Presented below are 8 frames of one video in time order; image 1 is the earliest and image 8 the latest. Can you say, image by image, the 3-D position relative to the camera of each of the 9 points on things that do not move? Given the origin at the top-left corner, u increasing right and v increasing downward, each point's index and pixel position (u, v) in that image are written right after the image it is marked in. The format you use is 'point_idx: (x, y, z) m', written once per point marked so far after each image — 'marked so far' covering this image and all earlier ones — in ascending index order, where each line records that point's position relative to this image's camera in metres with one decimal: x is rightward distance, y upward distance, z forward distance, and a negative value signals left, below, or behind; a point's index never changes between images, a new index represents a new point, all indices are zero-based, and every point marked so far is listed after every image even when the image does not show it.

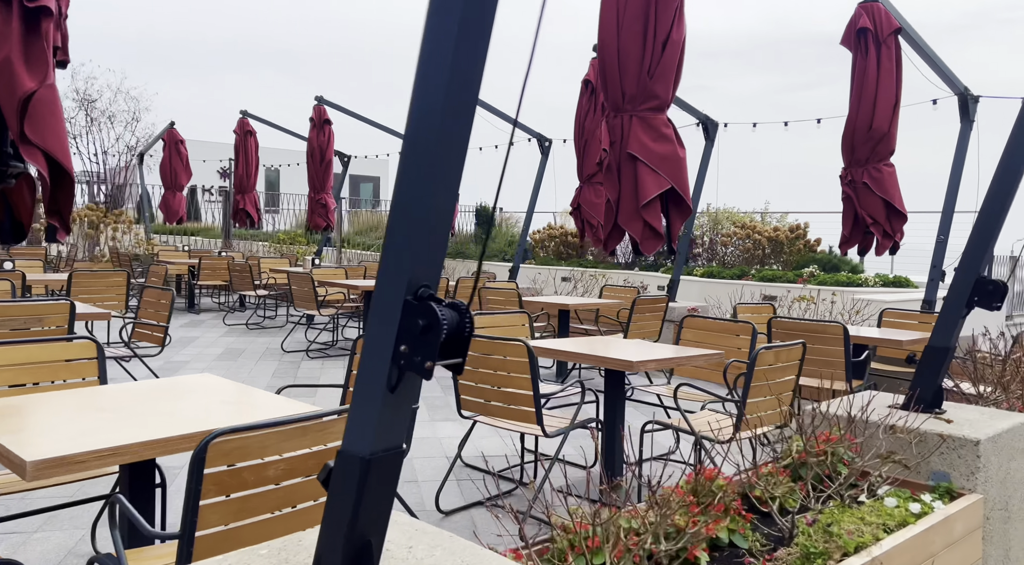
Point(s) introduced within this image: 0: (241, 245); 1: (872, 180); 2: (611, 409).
0: (-5.7, +0.8, +18.0) m
1: (+2.5, +0.7, +6.0) m
2: (+0.5, -0.6, +4.1) m
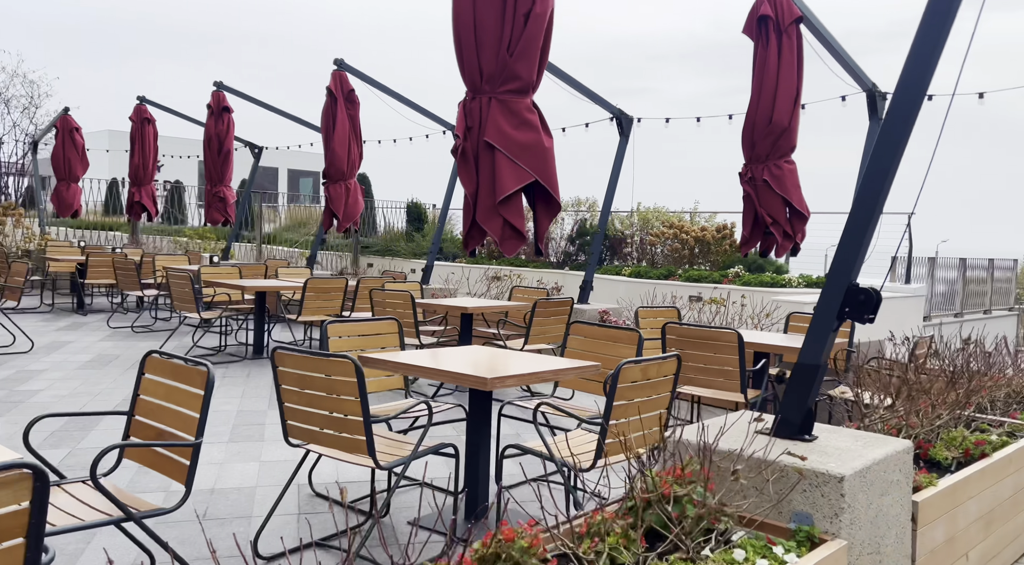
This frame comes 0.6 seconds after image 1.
0: (-7.3, +0.8, +17.1) m
1: (+1.7, +0.7, +5.7) m
2: (-0.2, -0.7, +3.7) m
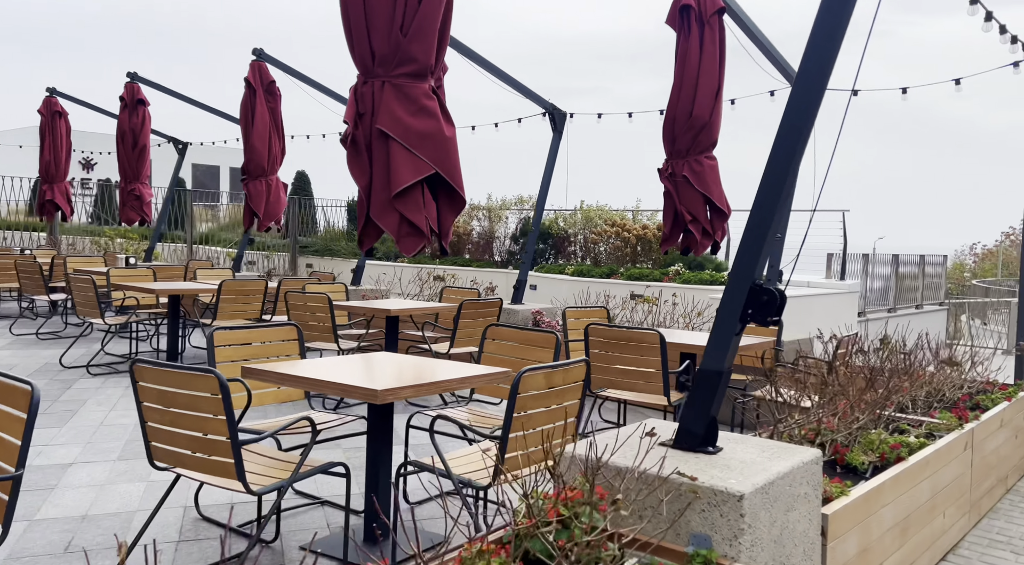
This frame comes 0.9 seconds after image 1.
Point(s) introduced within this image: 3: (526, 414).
0: (-8.5, +0.8, +16.4) m
1: (+1.2, +0.7, +5.6) m
2: (-0.6, -0.7, +3.5) m
3: (0.0, -0.5, +3.0) m
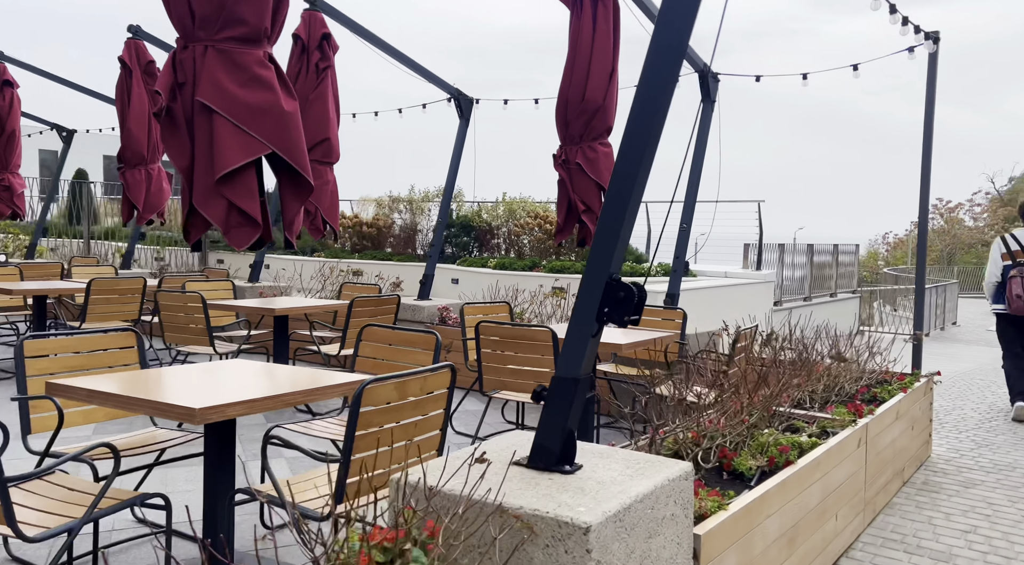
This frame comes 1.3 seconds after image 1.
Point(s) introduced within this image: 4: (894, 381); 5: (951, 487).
0: (-10.1, +0.8, +15.3) m
1: (+0.5, +0.8, +5.3) m
2: (-1.1, -0.7, +3.1) m
3: (-0.4, -0.5, +2.7) m
4: (+2.9, -0.7, +6.4) m
5: (+3.0, -1.4, +5.8) m
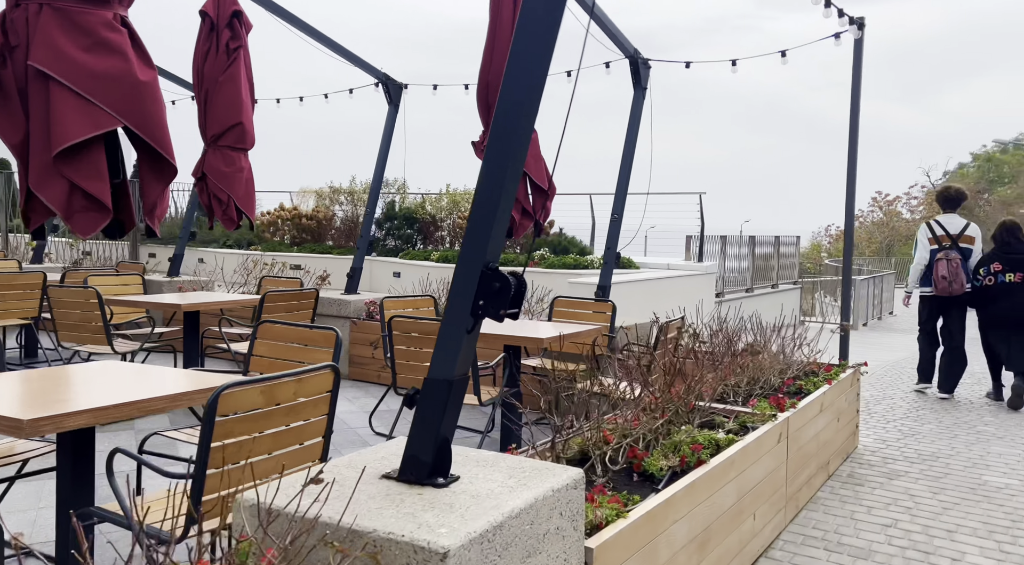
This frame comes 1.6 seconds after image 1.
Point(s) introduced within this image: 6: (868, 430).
0: (-11.2, +0.9, +14.4) m
1: (-0.1, +0.8, +5.1) m
2: (-1.4, -0.6, +2.8) m
3: (-0.8, -0.4, +2.4) m
4: (+2.3, -0.7, +6.3) m
5: (+2.4, -1.3, +5.7) m
6: (+3.1, -1.3, +7.5) m
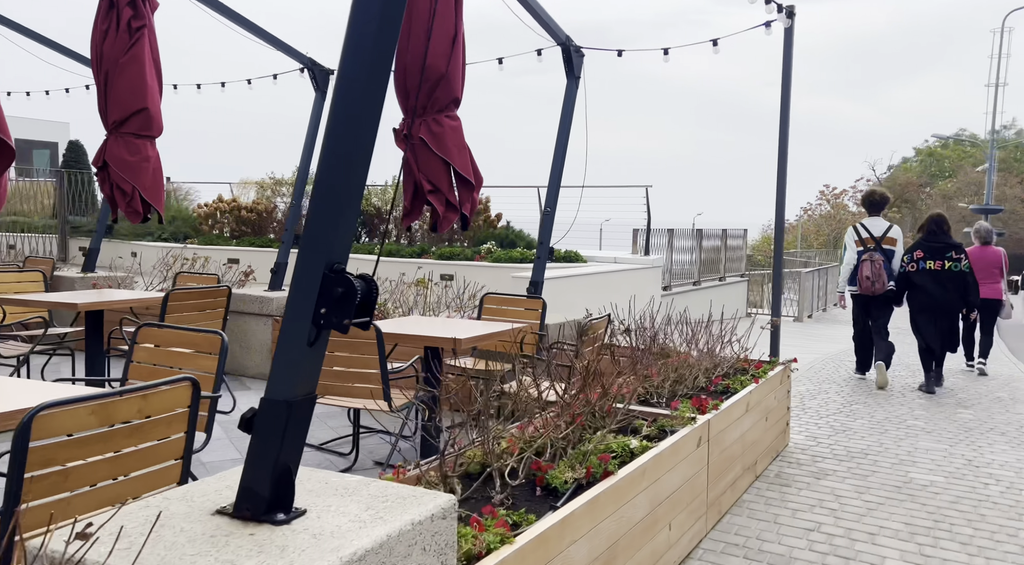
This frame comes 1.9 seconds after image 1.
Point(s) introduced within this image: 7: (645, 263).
0: (-12.2, +0.9, +13.5) m
1: (-0.5, +0.8, +4.9) m
2: (-1.8, -0.7, +2.5) m
3: (-1.1, -0.5, +2.1) m
4: (+1.7, -0.6, +6.2) m
5: (+1.9, -1.3, +5.6) m
6: (+2.5, -1.3, +7.5) m
7: (+2.7, +0.4, +16.9) m
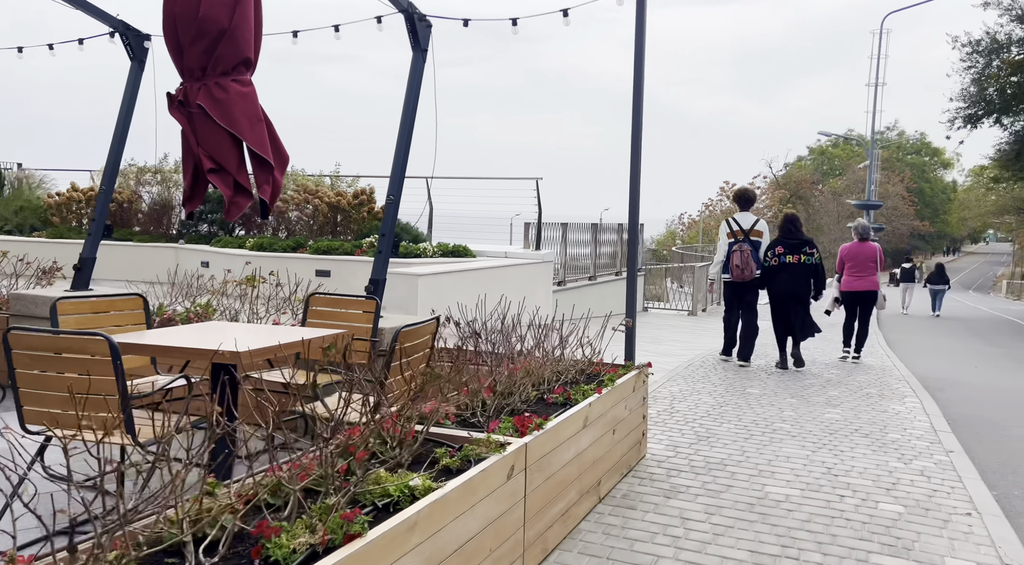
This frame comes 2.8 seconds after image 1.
0: (-14.1, +1.0, +11.3) m
1: (-1.5, +0.8, +4.0) m
2: (-2.5, -0.7, +1.5) m
3: (-1.8, -0.5, +1.3) m
4: (+0.6, -0.6, +5.6) m
5: (+0.8, -1.3, +5.1) m
6: (+1.2, -1.2, +7.0) m
7: (+0.3, +0.5, +16.4) m
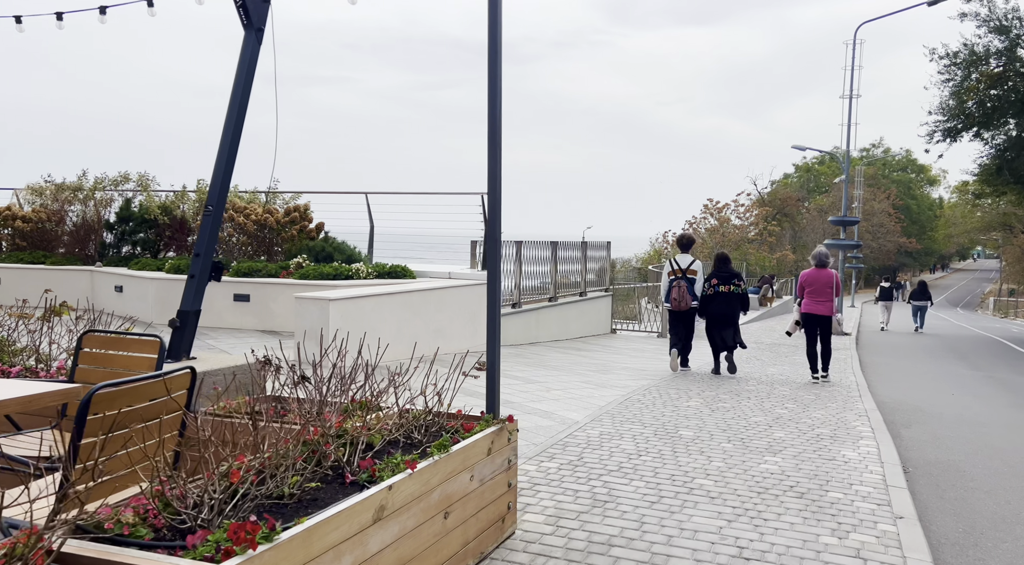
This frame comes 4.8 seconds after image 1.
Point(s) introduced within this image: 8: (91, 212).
0: (-15.1, +0.6, +9.9) m
1: (-2.5, +0.7, +2.8) m
2: (-3.4, -0.8, +0.2) m
3: (-2.7, -0.6, 0.0) m
4: (-0.4, -0.8, +4.4) m
5: (-0.1, -1.5, +3.8) m
6: (+0.3, -1.4, +5.7) m
7: (-0.7, +0.1, +15.2) m
8: (-9.0, +1.5, +18.1) m
